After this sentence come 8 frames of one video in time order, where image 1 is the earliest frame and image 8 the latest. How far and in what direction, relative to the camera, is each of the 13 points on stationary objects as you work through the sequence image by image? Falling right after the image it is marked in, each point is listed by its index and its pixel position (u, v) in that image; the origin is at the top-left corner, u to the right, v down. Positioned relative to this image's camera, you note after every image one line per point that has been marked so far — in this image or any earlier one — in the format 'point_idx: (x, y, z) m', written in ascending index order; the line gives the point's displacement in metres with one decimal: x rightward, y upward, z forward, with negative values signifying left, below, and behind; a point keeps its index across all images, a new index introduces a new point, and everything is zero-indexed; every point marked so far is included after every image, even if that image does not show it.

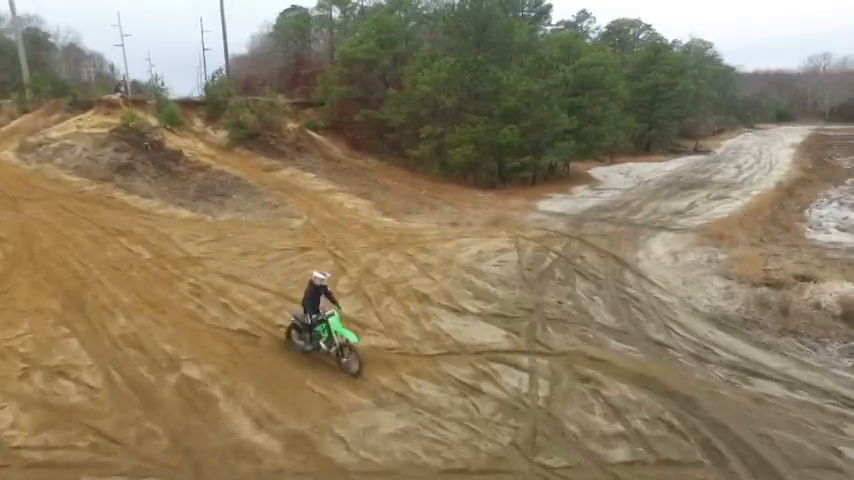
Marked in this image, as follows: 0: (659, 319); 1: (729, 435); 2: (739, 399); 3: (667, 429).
0: (+6.0, -2.1, +13.5) m
1: (+5.1, -3.3, +8.6) m
2: (+5.8, -3.0, +9.5) m
3: (+4.2, -3.3, +8.7) m
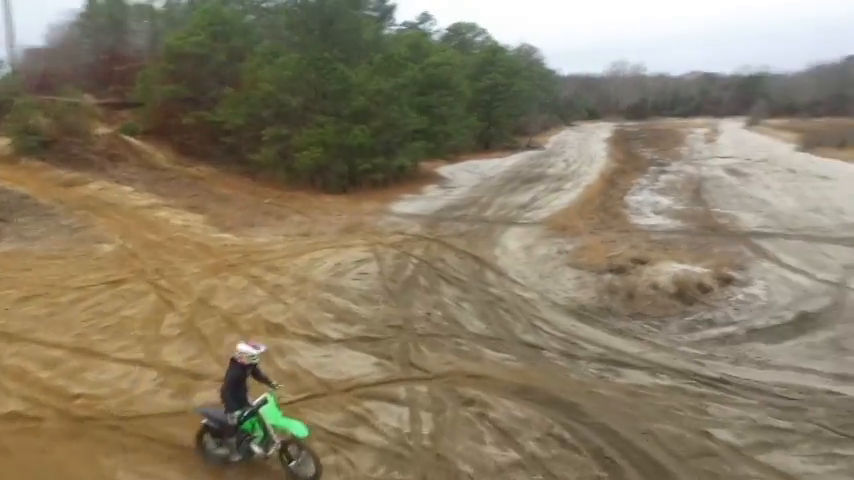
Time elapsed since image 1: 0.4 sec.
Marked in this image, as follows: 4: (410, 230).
0: (+2.5, -2.0, +13.3) m
1: (+3.1, -3.2, +8.4) m
2: (+3.5, -2.9, +9.4) m
3: (+2.1, -3.3, +8.2) m
4: (-0.6, +0.4, +19.9) m
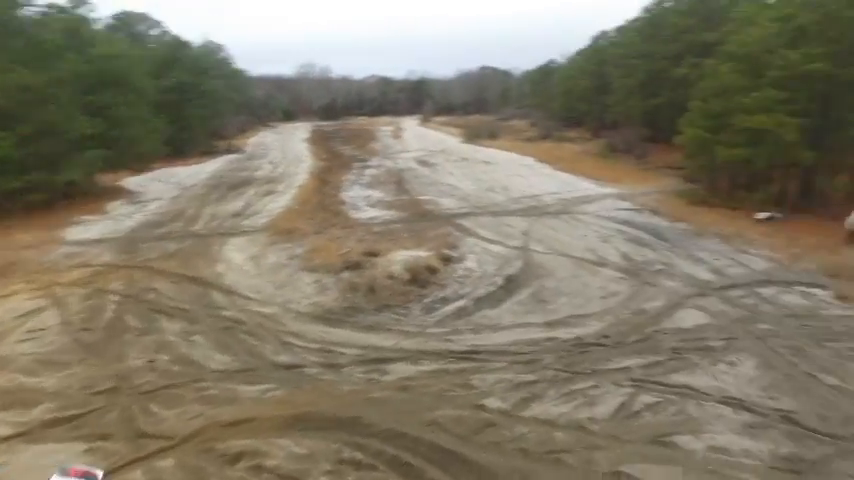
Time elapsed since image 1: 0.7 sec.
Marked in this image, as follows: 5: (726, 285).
0: (-3.5, -2.2, +11.9) m
1: (-0.3, -3.1, +8.0) m
2: (-0.6, -2.8, +9.1) m
3: (-1.1, -3.3, +7.4) m
4: (-10.0, -0.6, +15.8) m
5: (+7.4, -1.1, +12.7) m
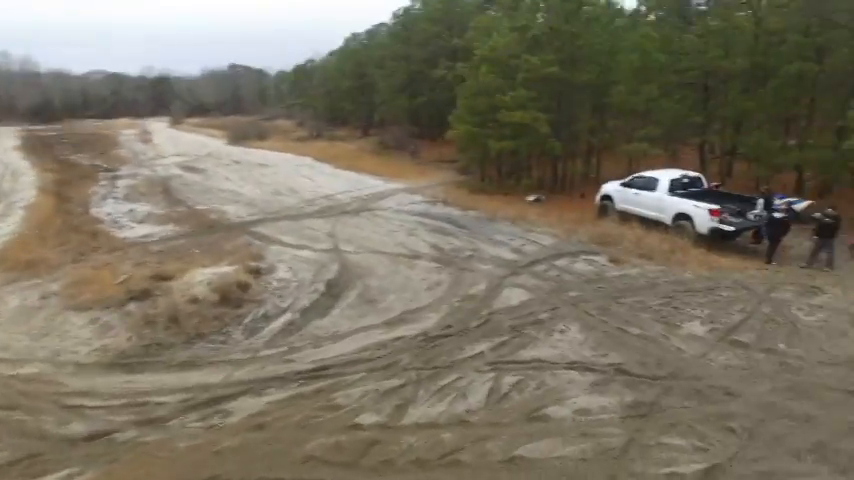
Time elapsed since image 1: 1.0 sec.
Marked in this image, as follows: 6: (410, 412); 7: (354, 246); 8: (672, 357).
0: (-6.5, -2.9, +9.0) m
1: (-1.9, -3.3, +6.8) m
2: (-2.7, -3.0, +7.7) m
3: (-2.3, -3.6, +6.0) m
4: (-14.1, -2.0, +9.8) m
5: (+2.9, -0.6, +14.3) m
6: (-0.3, -2.7, +8.1) m
7: (-2.5, -0.2, +17.5) m
8: (+4.4, -2.1, +9.2) m
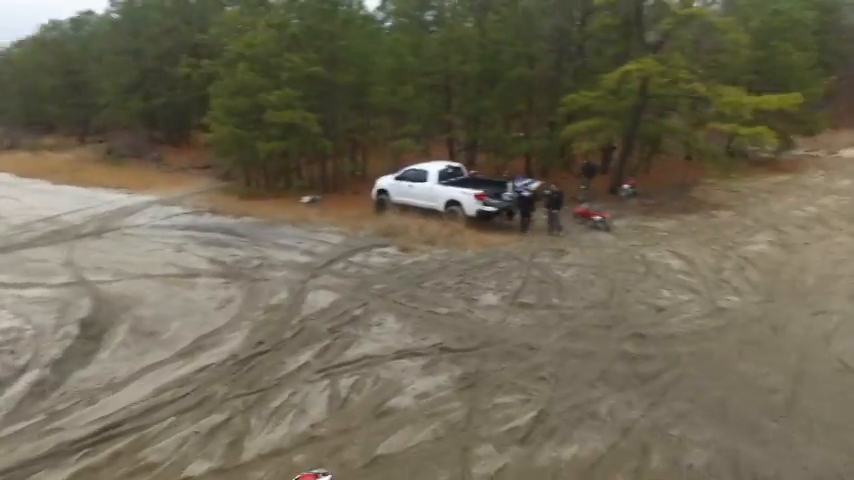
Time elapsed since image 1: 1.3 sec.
0: (-8.4, -3.8, +5.1) m
1: (-3.3, -3.6, +5.3) m
2: (-4.4, -3.4, +5.7) m
3: (-3.3, -3.9, +4.3) m
4: (-15.7, -3.9, +2.5) m
5: (-2.7, -0.6, +14.0) m
6: (-2.5, -2.8, +7.1) m
7: (-8.9, -0.9, +14.5) m
8: (+1.0, -1.7, +10.2) m
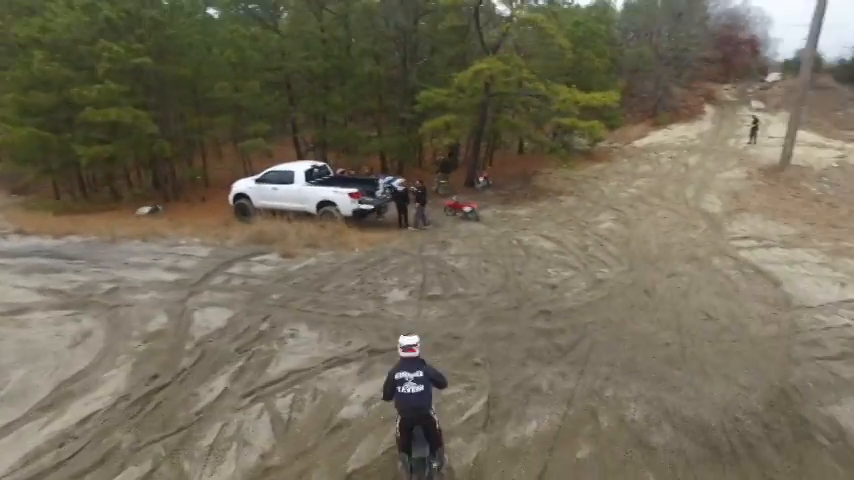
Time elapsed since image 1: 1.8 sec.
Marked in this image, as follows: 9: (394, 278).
0: (-7.7, -4.4, +2.2) m
1: (-3.0, -3.8, +4.0) m
2: (-4.2, -3.7, +4.0) m
3: (-2.6, -4.0, +3.1) m
4: (-13.7, -5.0, -2.6) m
5: (-5.4, -0.9, +12.4) m
6: (-2.8, -3.0, +5.9) m
7: (-11.4, -1.7, +10.9) m
8: (-0.5, -1.6, +10.0) m
9: (-0.8, -0.9, +12.3) m
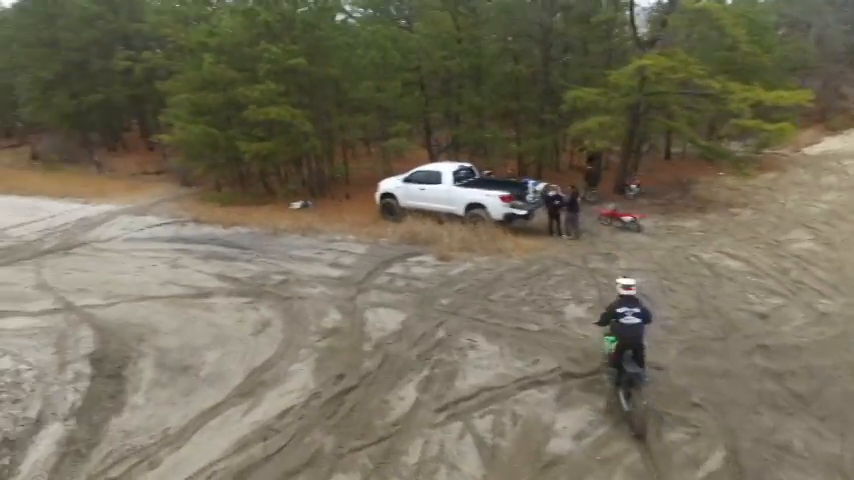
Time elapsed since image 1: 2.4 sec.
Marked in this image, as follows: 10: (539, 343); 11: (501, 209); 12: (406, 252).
0: (-5.9, -4.1, +2.8) m
1: (-0.9, -3.8, +3.5) m
2: (-2.0, -3.7, +3.9) m
3: (-0.7, -4.0, +2.6) m
4: (-12.8, -4.4, -0.8) m
5: (-1.5, -0.8, +12.3) m
6: (-0.3, -3.0, +5.5) m
7: (-7.7, -1.3, +11.9) m
8: (+2.8, -1.8, +9.0) m
9: (+3.0, -1.1, +11.2) m
10: (+1.9, -1.8, +9.0) m
11: (+2.3, +1.0, +15.8) m
12: (-0.6, -0.3, +13.9) m
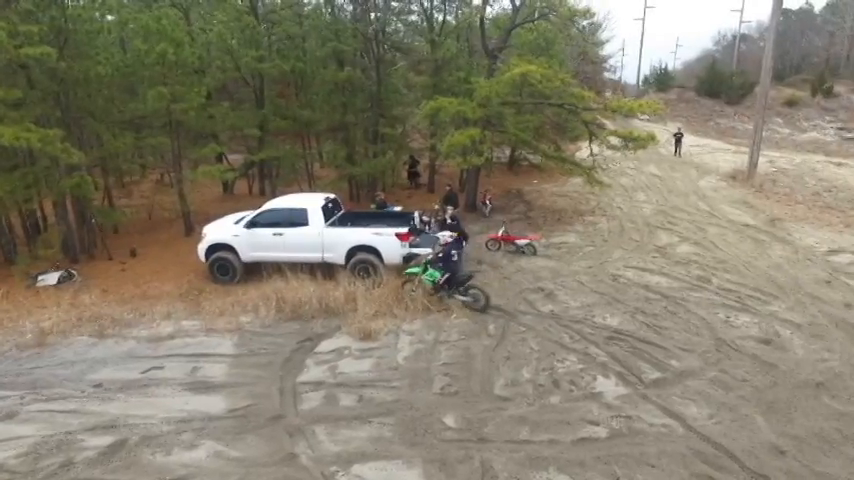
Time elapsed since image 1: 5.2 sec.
0: (-1.3, -5.4, -3.2) m
1: (+2.7, -4.6, -0.1) m
2: (+1.6, -4.6, -0.4) m
3: (+3.3, -4.7, -0.9) m
4: (-5.6, -6.3, -9.5) m
5: (-2.2, -2.2, +7.3) m
6: (+2.2, -3.9, +1.8) m
7: (-7.4, -3.5, +4.2) m
8: (+3.2, -2.5, +6.4) m
9: (+2.3, -1.9, +8.5) m
10: (+2.4, -2.6, +6.0) m
11: (-0.7, -0.2, +12.2) m
12: (-2.2, -1.7, +9.2) m
